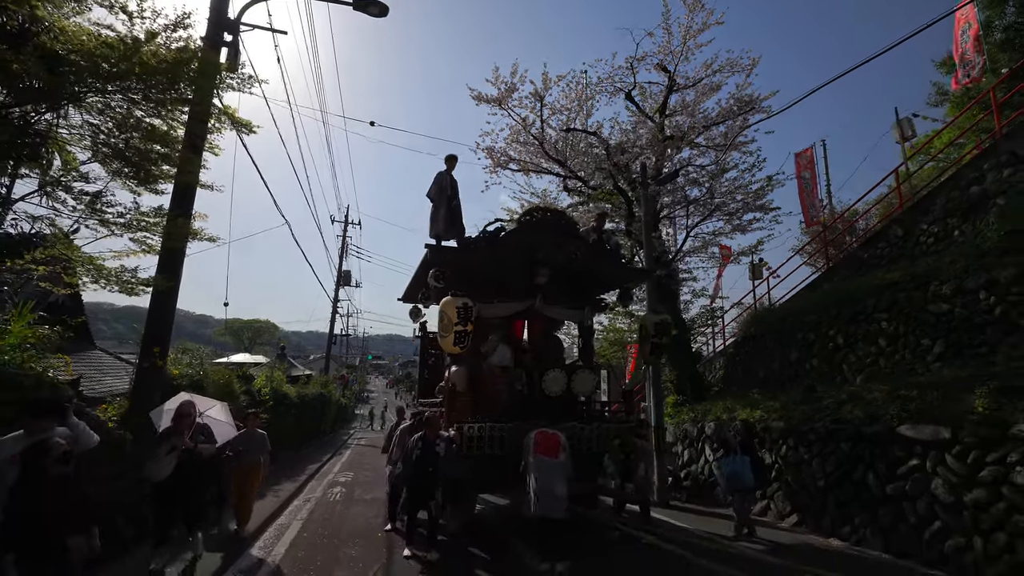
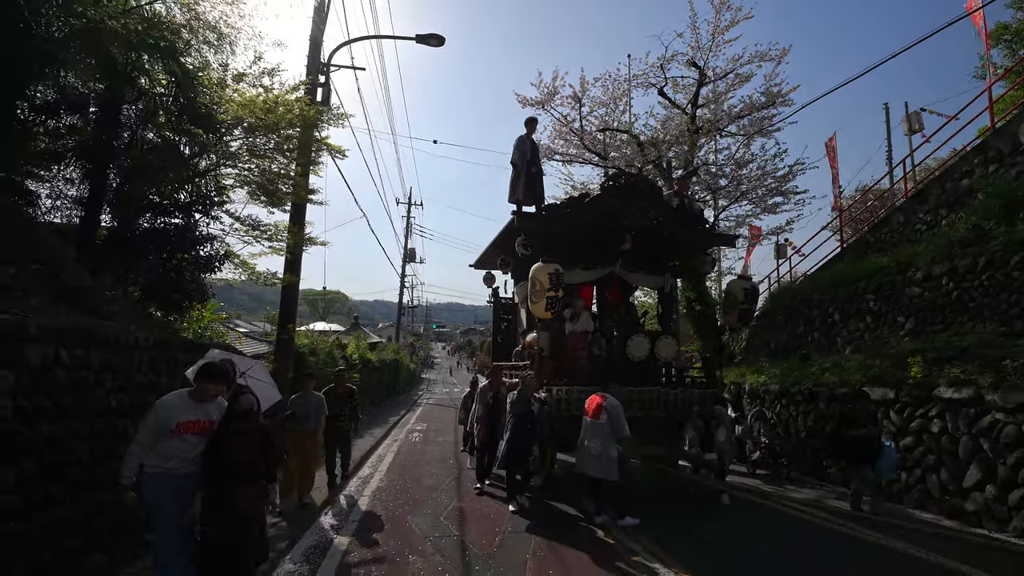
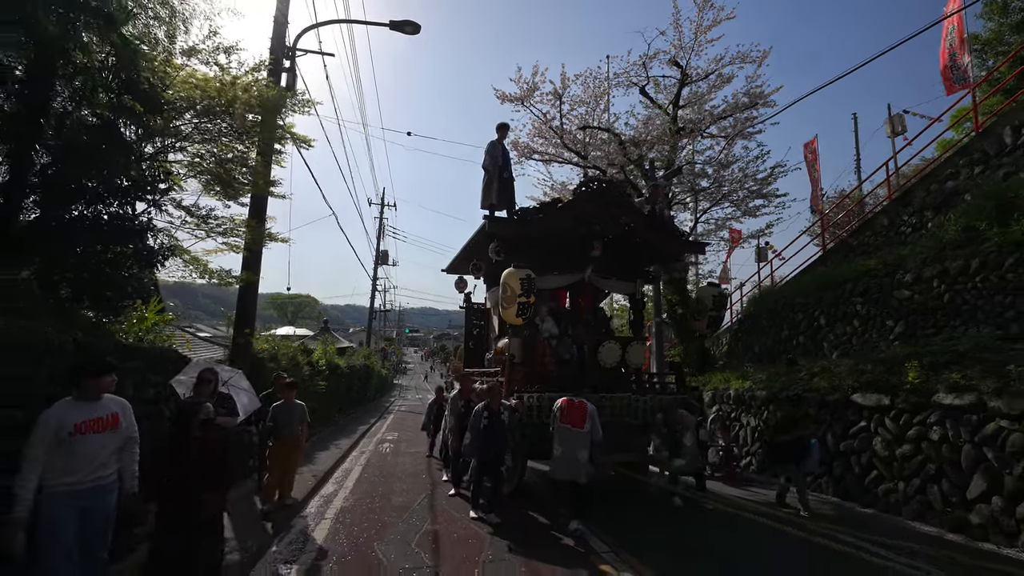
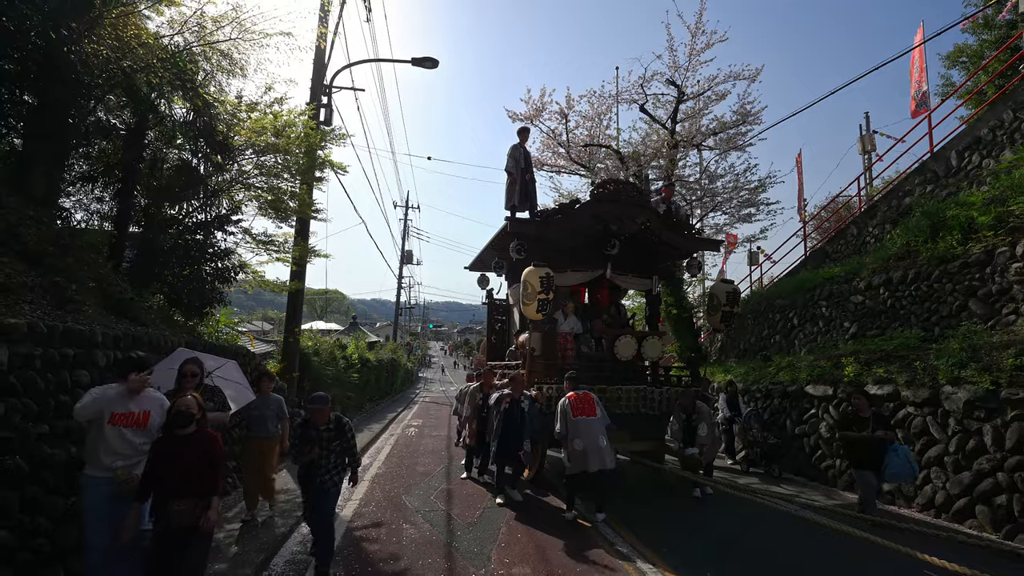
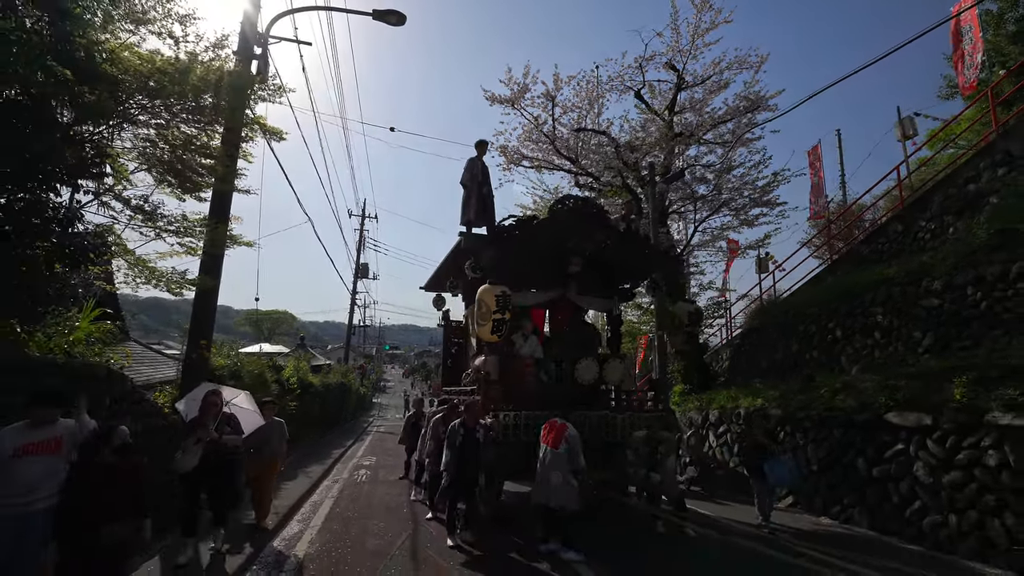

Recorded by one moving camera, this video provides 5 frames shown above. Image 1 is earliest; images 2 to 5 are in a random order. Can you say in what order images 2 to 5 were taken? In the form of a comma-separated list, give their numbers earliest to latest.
5, 3, 2, 4
